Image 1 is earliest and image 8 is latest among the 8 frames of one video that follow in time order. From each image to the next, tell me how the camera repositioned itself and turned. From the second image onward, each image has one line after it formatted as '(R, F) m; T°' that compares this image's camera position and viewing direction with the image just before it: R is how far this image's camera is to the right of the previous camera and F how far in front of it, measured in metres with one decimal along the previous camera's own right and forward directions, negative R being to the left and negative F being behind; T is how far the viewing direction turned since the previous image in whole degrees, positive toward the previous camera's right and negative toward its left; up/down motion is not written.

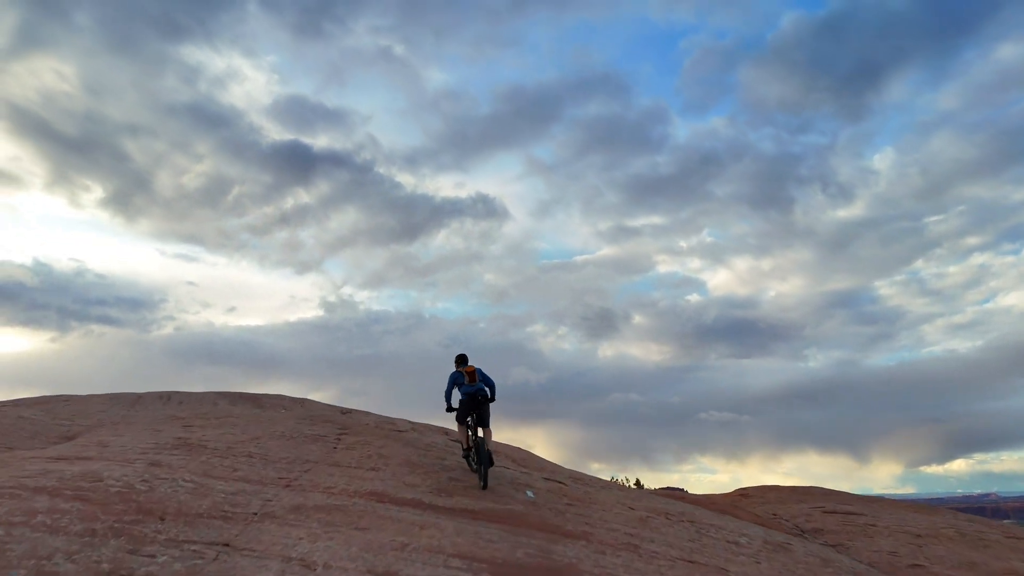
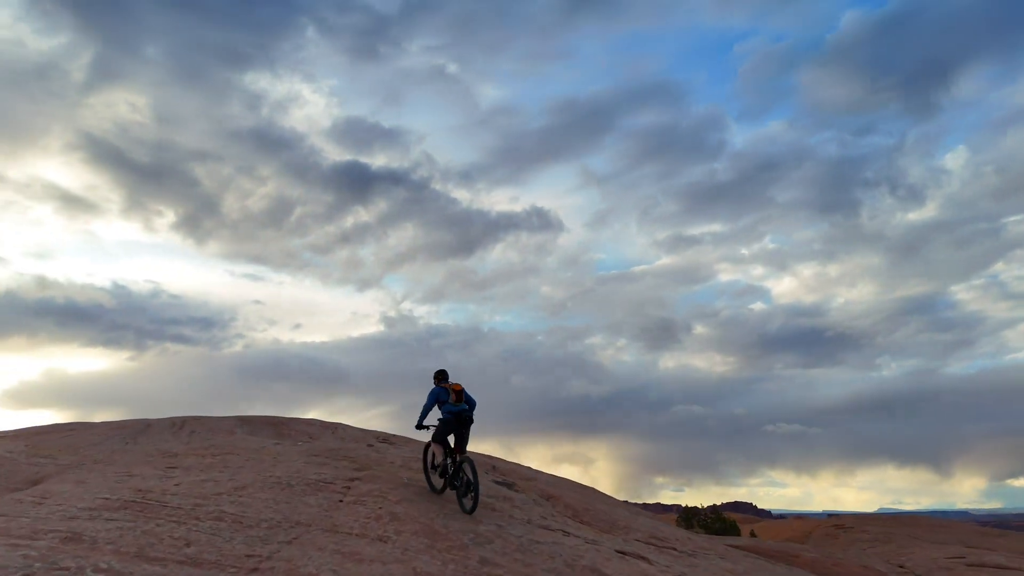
(0.0, +3.6) m; -5°
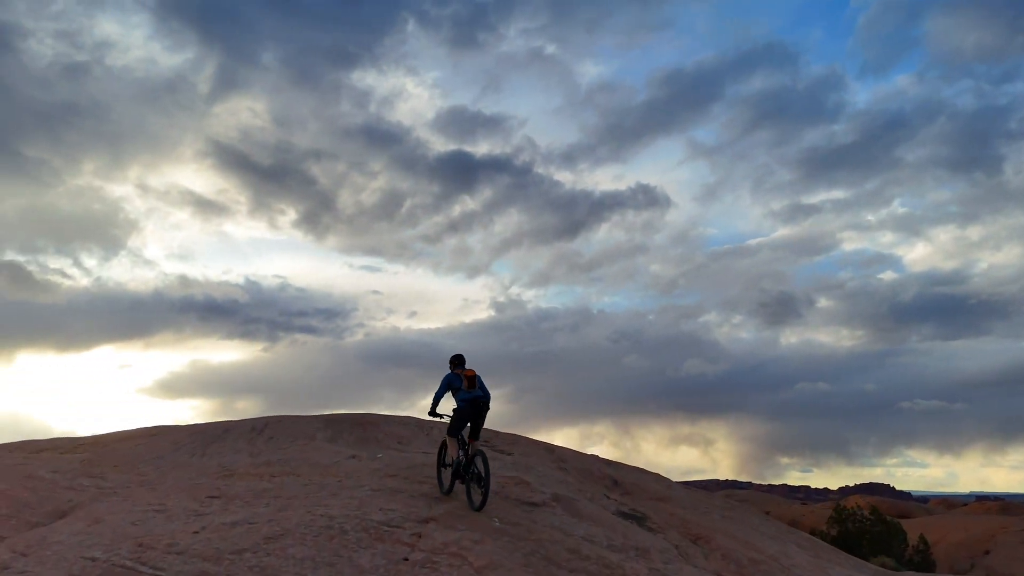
(-0.2, +3.6) m; -9°
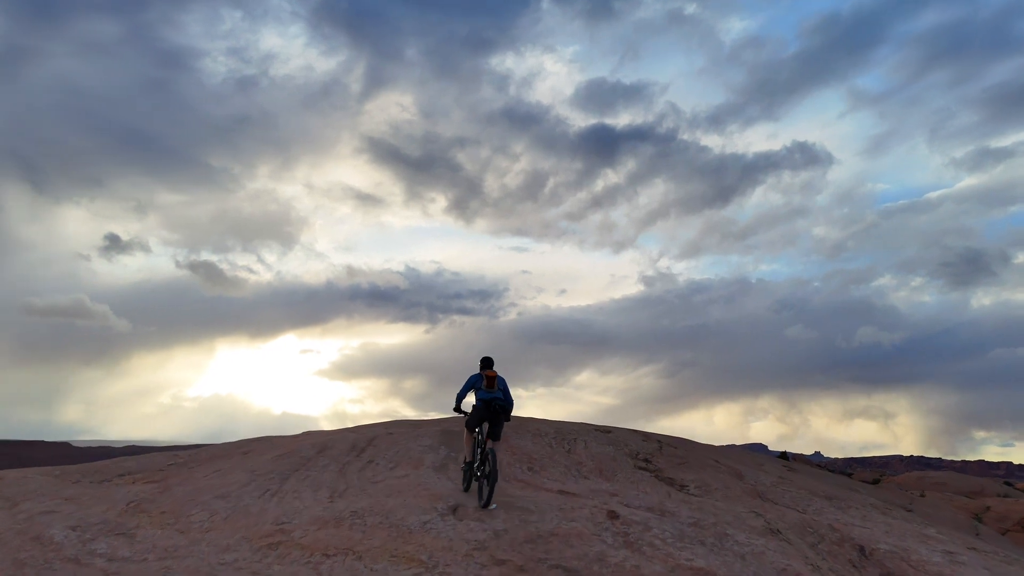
(-0.2, +5.0) m; -12°
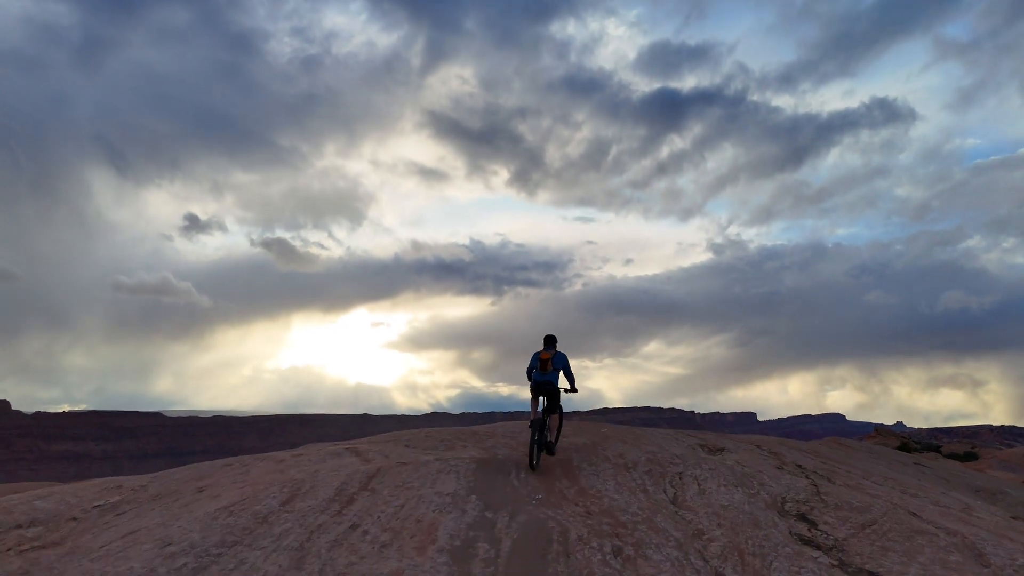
(-0.2, +5.5) m; -5°
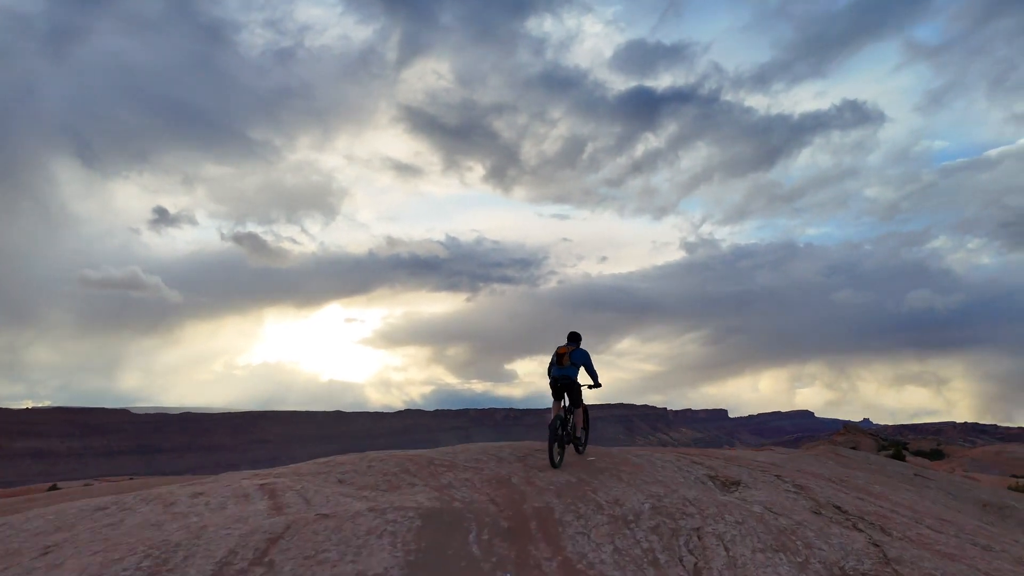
(0.0, +2.7) m; +2°
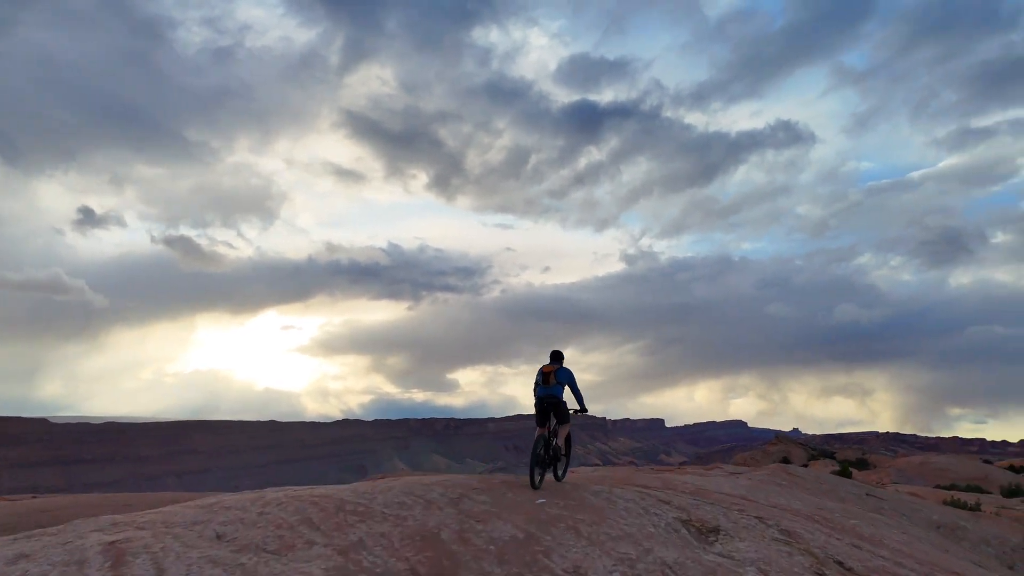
(+0.1, +2.2) m; +5°
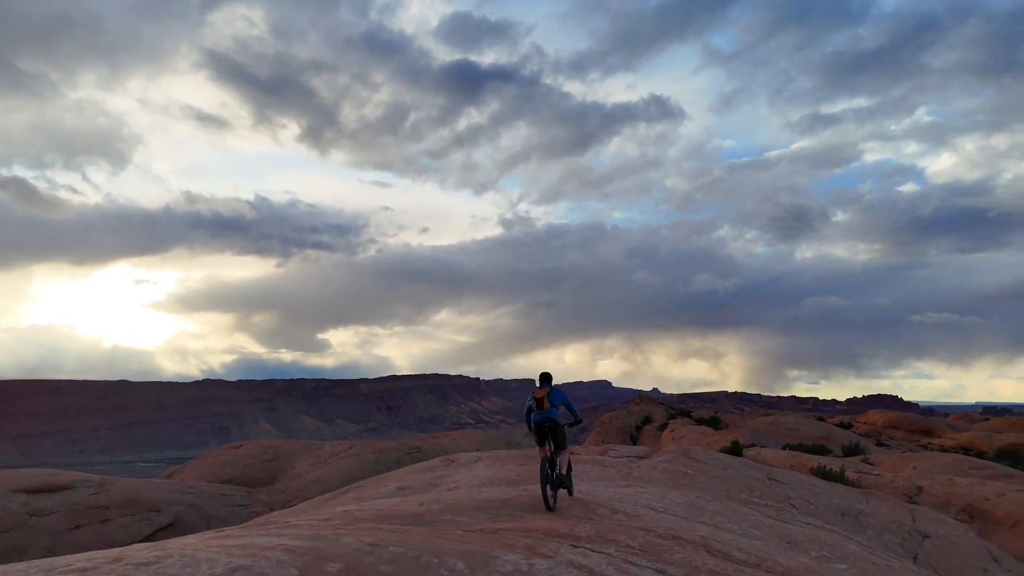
(-0.9, +1.8) m; +10°
